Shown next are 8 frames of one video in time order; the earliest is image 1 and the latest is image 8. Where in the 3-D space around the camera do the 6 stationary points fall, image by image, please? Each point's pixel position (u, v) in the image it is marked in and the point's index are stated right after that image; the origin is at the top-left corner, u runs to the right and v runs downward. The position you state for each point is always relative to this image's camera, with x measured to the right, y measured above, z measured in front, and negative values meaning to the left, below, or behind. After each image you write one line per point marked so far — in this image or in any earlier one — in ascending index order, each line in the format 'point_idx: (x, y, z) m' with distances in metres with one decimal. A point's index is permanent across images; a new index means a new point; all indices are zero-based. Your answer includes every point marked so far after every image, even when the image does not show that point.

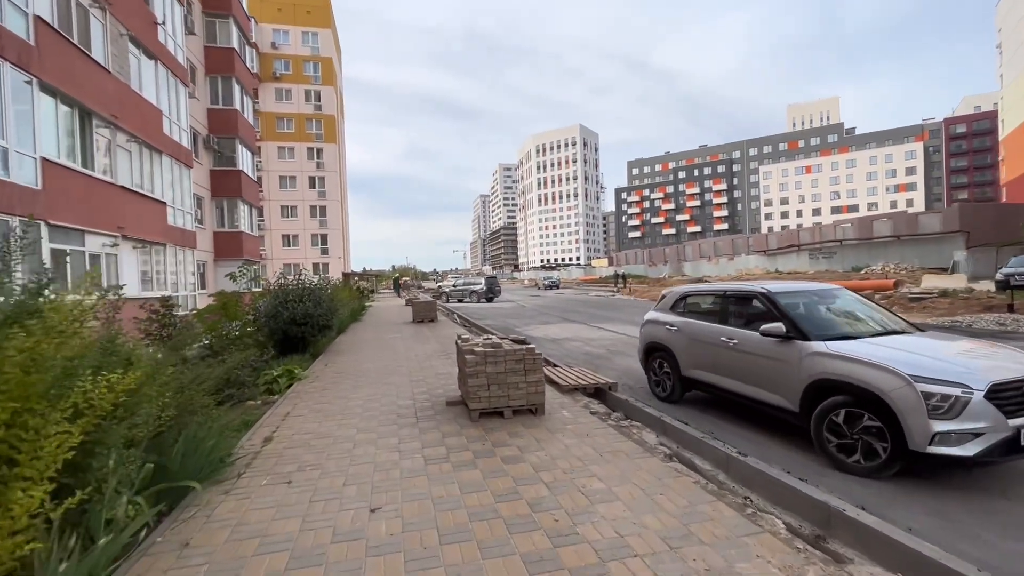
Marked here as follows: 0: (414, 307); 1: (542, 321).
0: (-3.3, -0.7, +15.7) m
1: (+1.1, -1.2, +17.4) m
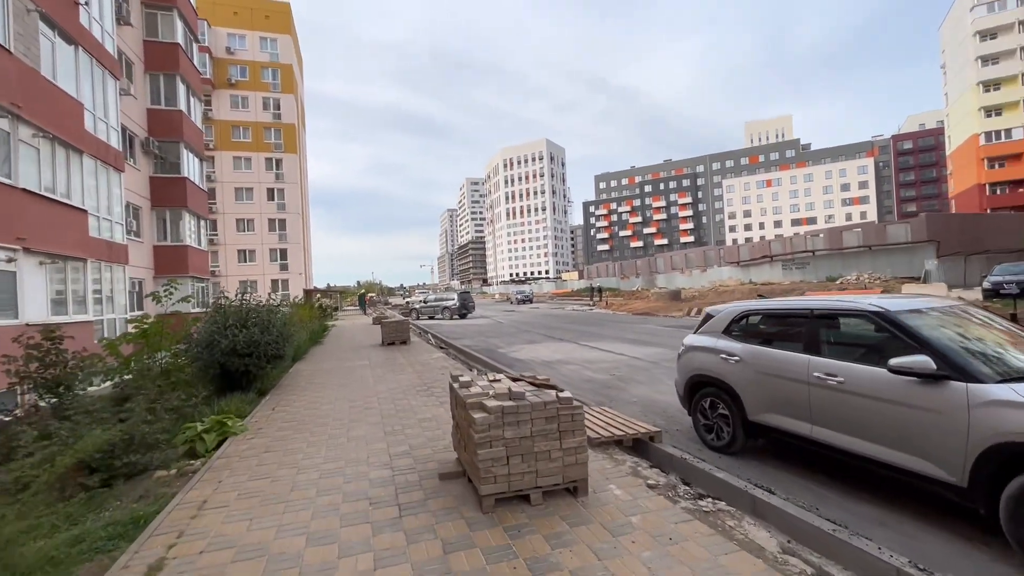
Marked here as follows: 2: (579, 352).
0: (-3.8, -1.2, +13.9) m
1: (+0.5, -1.7, +15.9) m
2: (+1.8, -1.7, +12.3) m
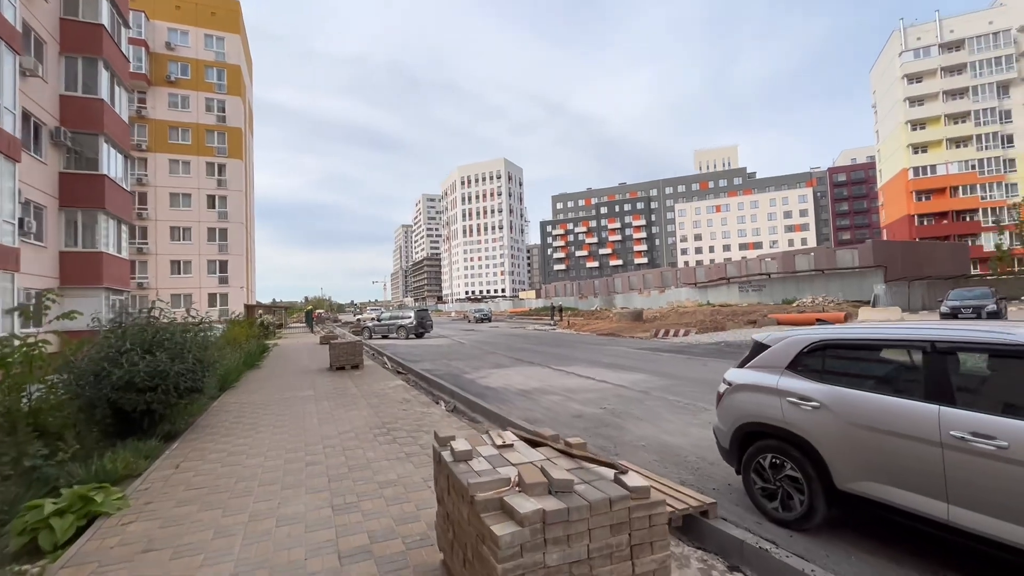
0: (-4.6, -1.6, +12.2) m
1: (-0.6, -2.3, +14.5) m
2: (+1.1, -2.1, +11.0) m
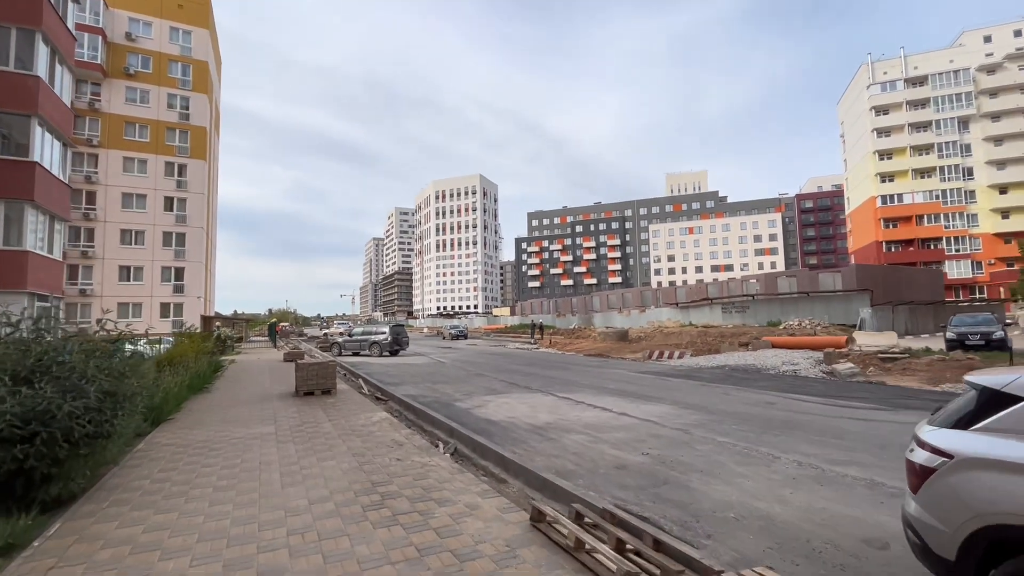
0: (-4.6, -1.8, +10.2) m
1: (-0.7, -2.7, +12.8) m
2: (+1.1, -2.4, +9.4) m
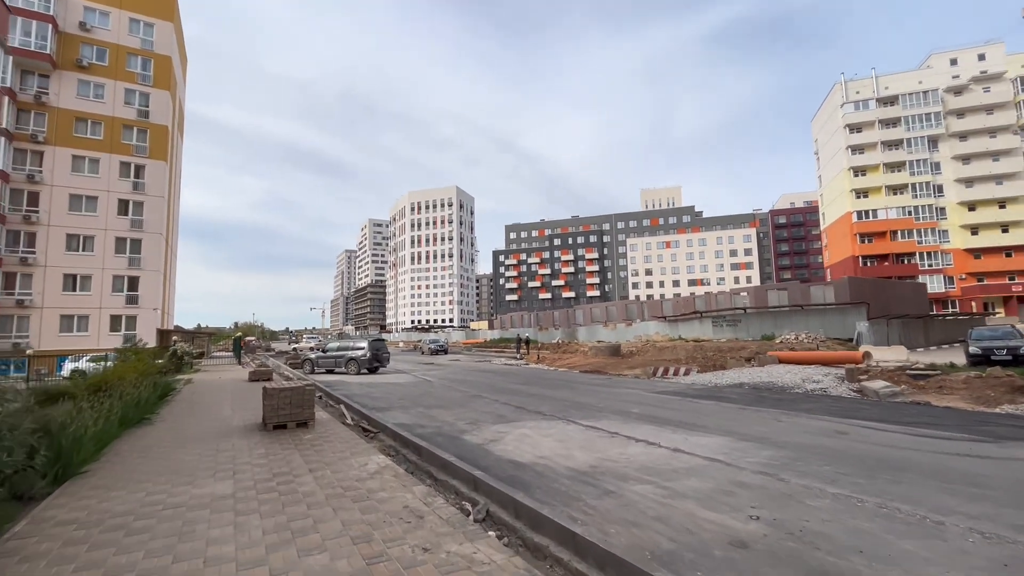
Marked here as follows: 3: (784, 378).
0: (-4.2, -1.9, +8.1) m
1: (-0.5, -2.9, +10.8) m
2: (+1.6, -2.5, +7.6) m
3: (+9.8, -3.2, +17.2) m
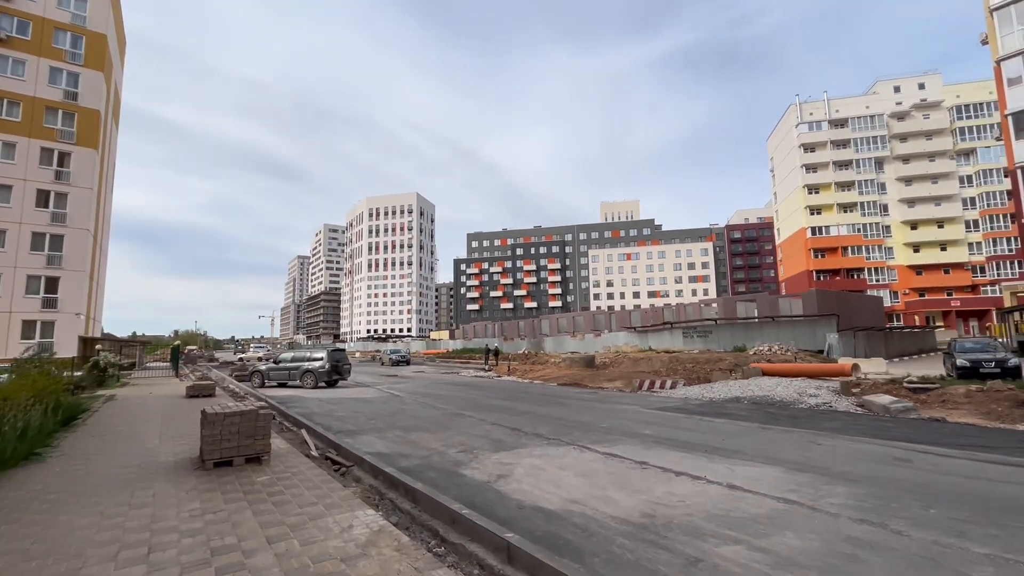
0: (-4.0, -1.8, +6.2) m
1: (-0.5, -2.9, +9.2) m
2: (+1.8, -2.5, +6.1) m
3: (+9.1, -3.6, +16.4) m
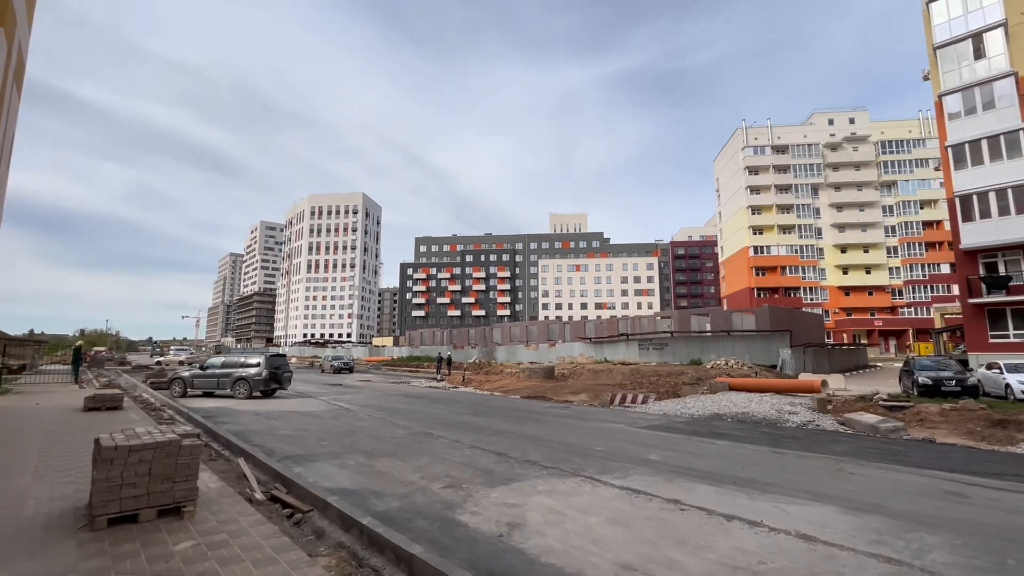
0: (-3.7, -1.6, +4.2) m
1: (-0.7, -2.9, +7.6) m
2: (+2.0, -2.5, +4.9) m
3: (+8.1, -4.0, +15.9) m
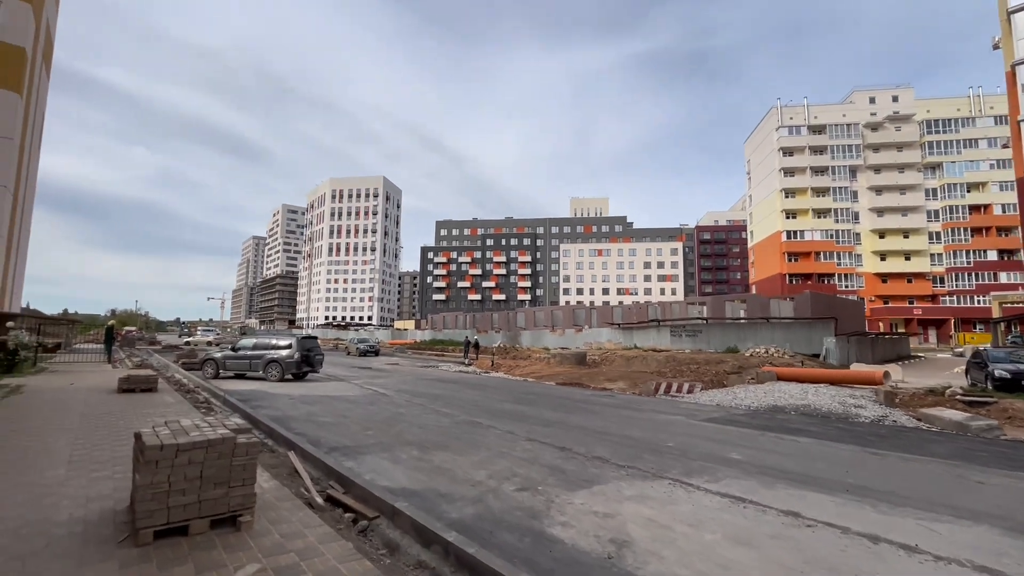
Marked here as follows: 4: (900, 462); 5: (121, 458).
0: (-2.7, -1.4, +3.5) m
1: (+0.4, -2.5, +6.8) m
2: (+3.0, -2.3, +4.0) m
3: (+9.4, -3.5, +14.8) m
4: (+6.2, -2.8, +7.6) m
5: (-5.0, -2.1, +6.0) m
